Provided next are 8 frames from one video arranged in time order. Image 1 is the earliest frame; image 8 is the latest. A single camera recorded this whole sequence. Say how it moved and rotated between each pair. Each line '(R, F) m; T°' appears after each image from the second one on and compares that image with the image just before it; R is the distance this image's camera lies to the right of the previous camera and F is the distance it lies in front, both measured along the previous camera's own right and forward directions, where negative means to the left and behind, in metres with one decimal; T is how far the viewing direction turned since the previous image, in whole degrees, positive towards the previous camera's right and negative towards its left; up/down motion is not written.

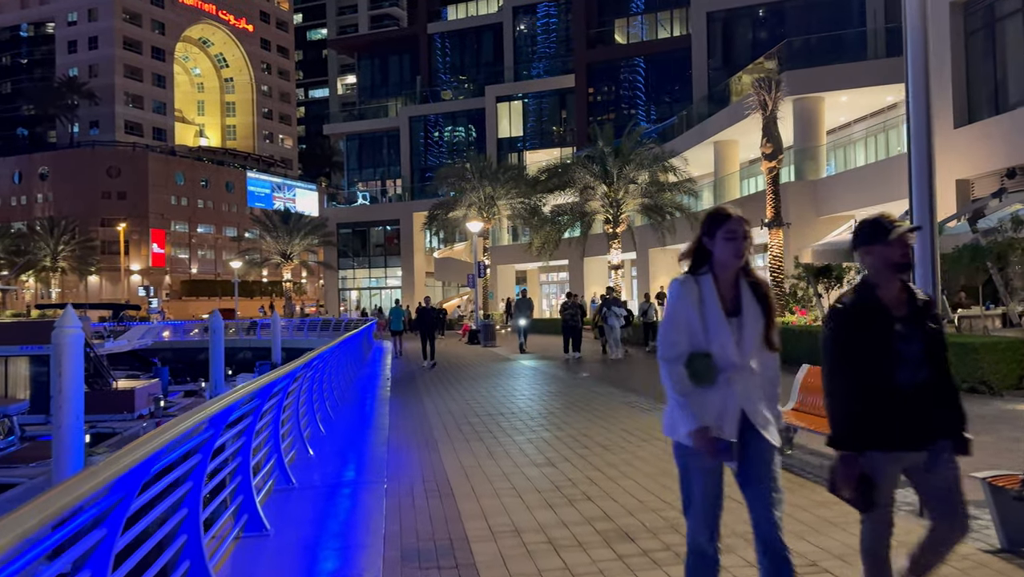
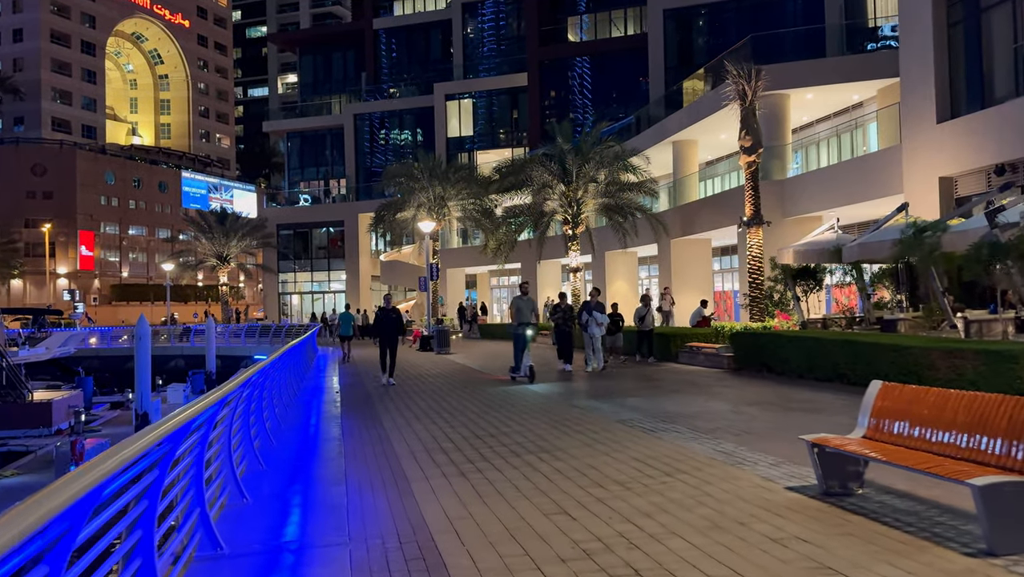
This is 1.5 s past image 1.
(-0.3, +1.5) m; +4°
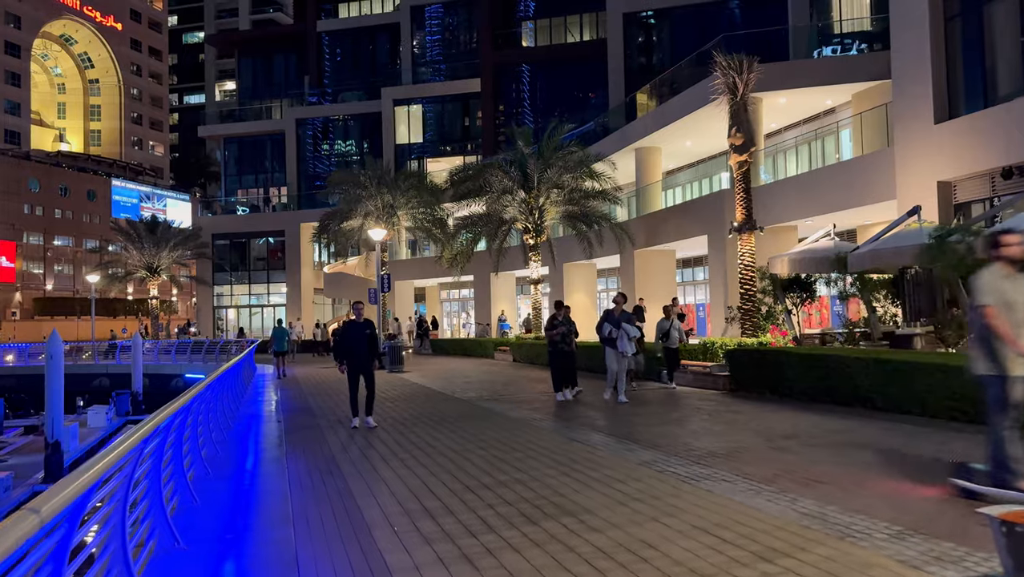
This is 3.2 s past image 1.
(-0.4, +1.9) m; +4°
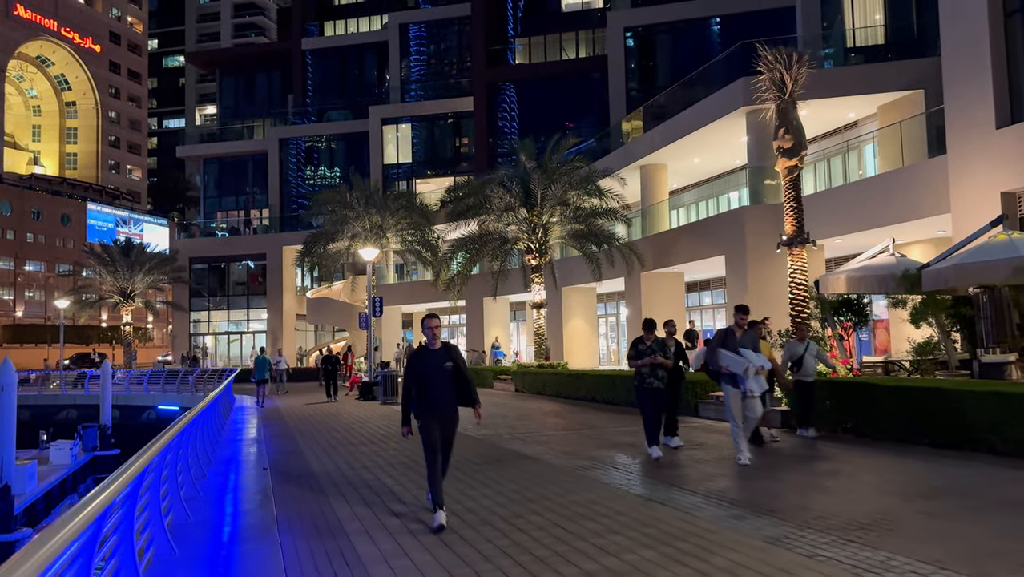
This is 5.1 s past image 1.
(-0.6, +1.9) m; +1°
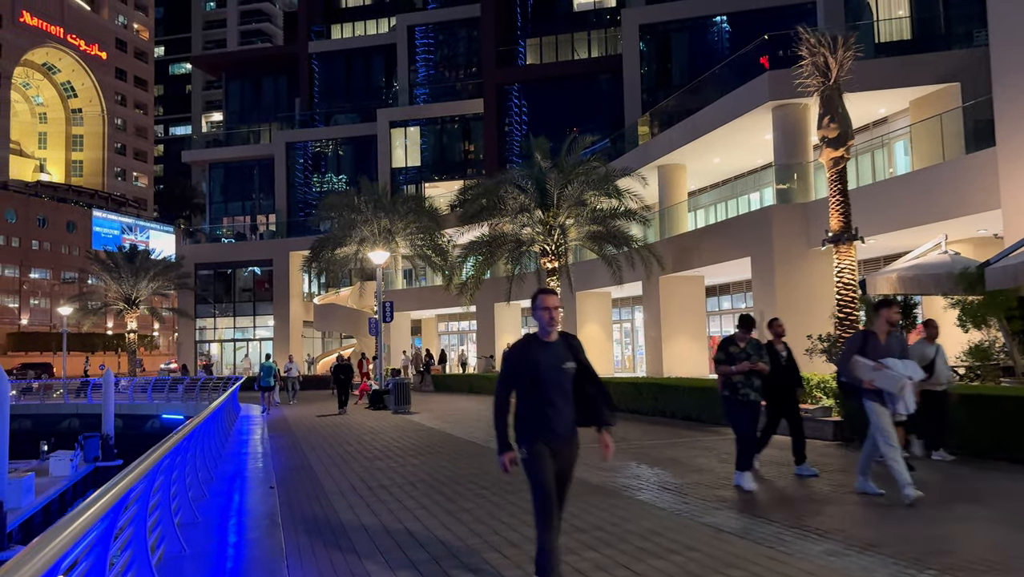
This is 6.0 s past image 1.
(-0.3, +0.9) m; 0°
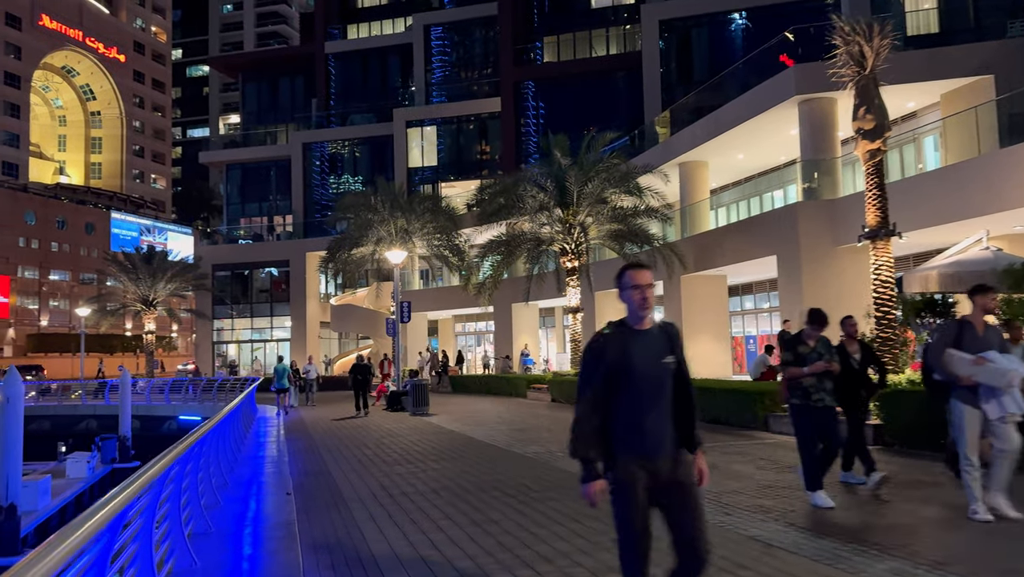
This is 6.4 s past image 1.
(-0.1, +0.4) m; -1°
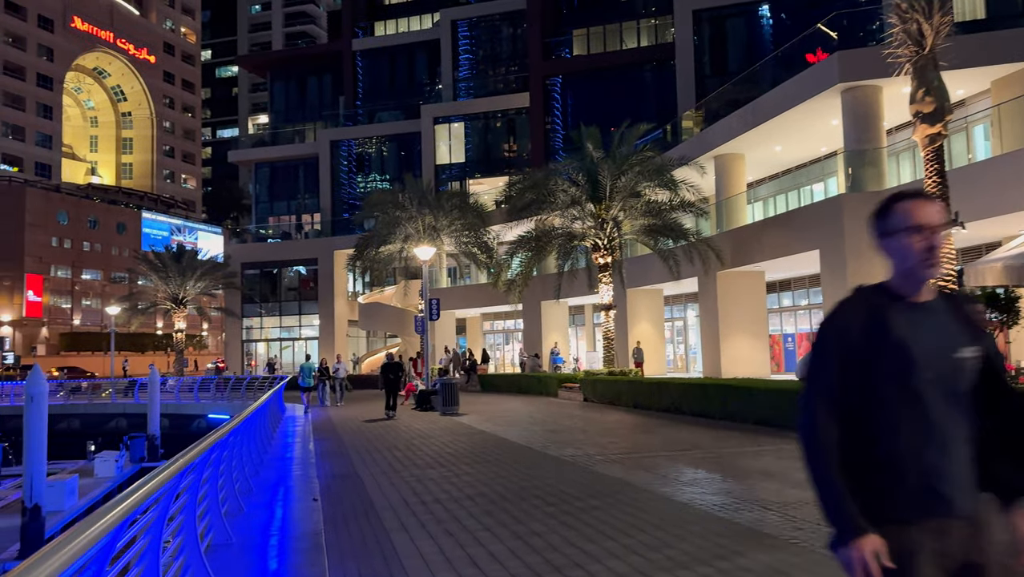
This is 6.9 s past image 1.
(-0.1, +0.6) m; -2°
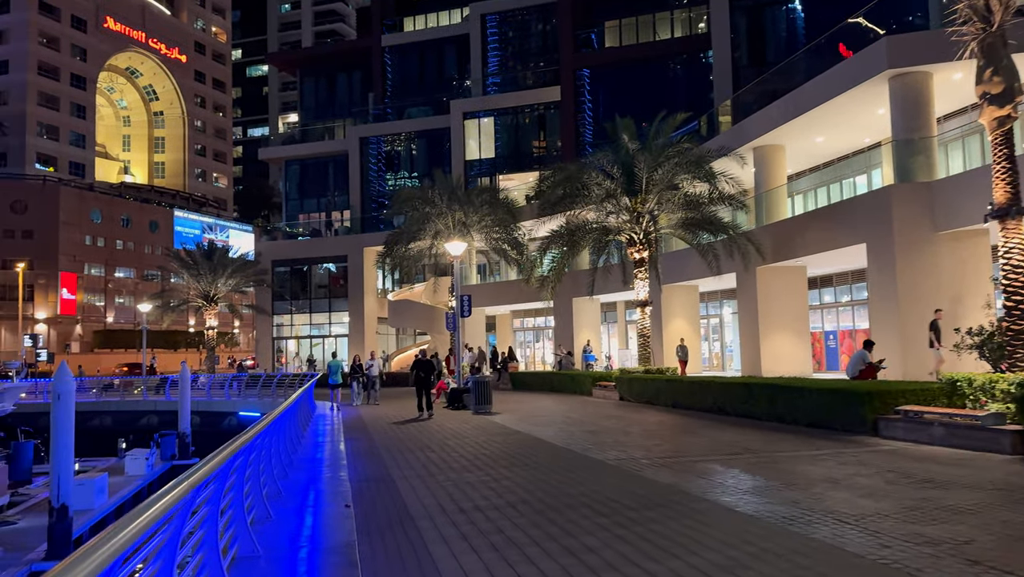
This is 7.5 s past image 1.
(-0.1, +0.5) m; -2°
